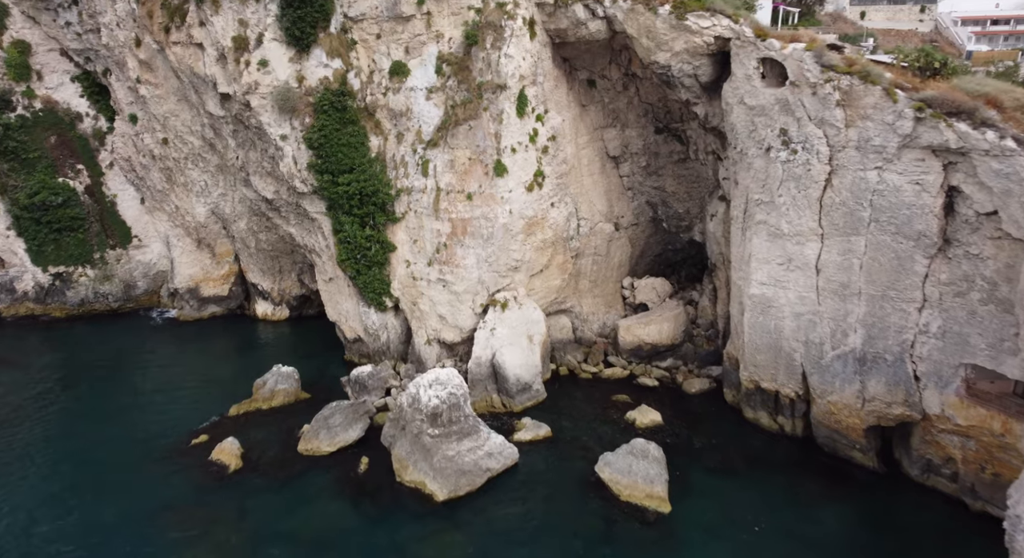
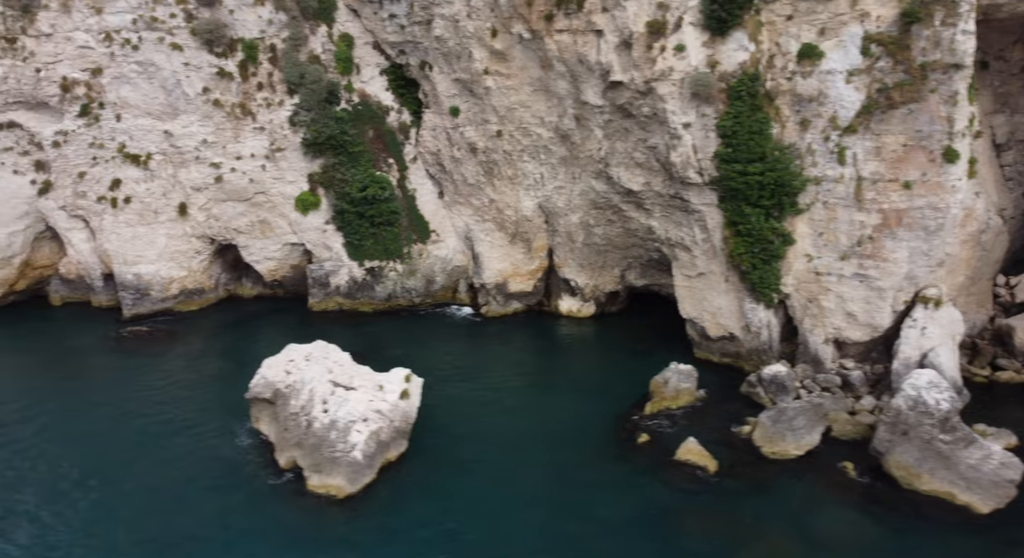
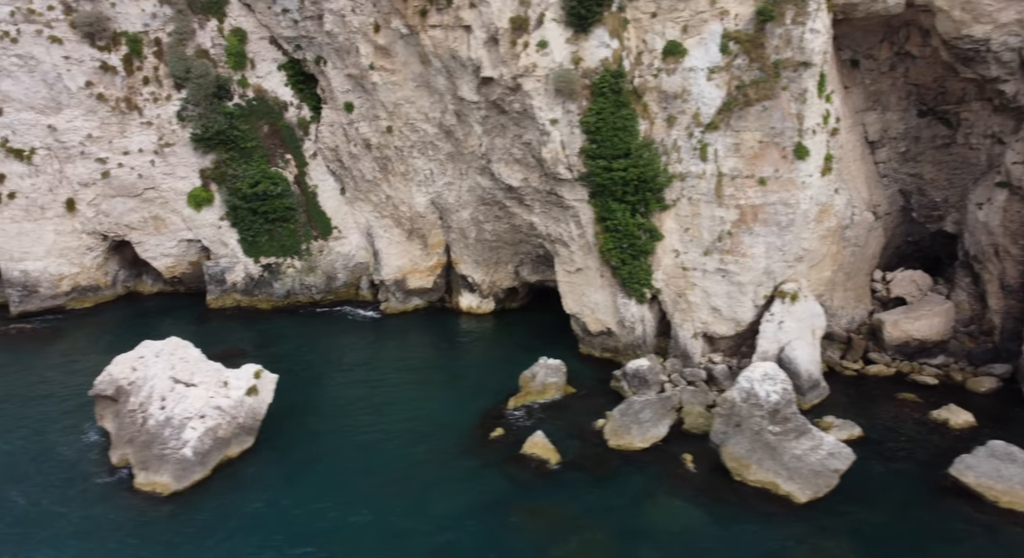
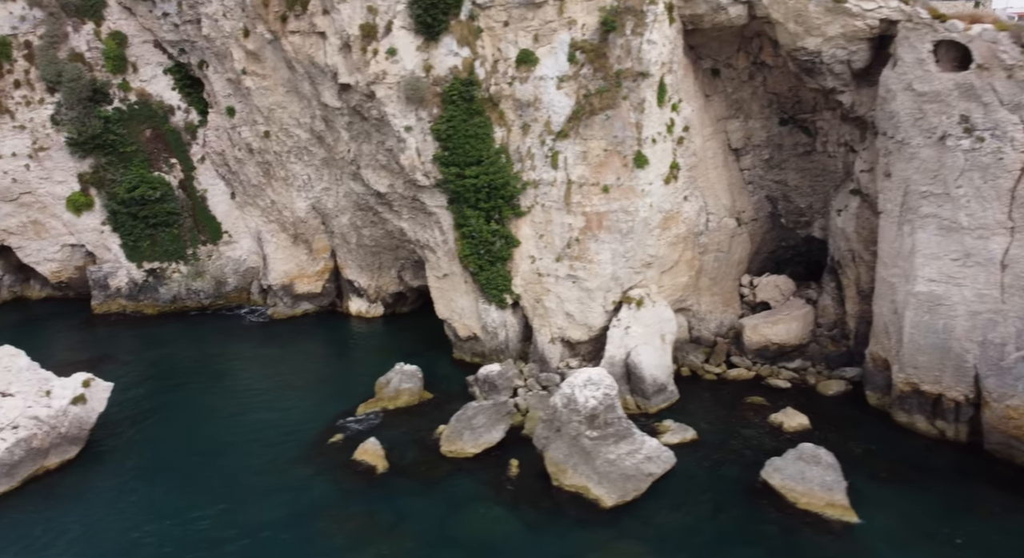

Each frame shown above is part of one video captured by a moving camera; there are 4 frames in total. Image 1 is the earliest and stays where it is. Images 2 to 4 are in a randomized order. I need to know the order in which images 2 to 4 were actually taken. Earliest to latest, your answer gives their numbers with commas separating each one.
4, 3, 2
